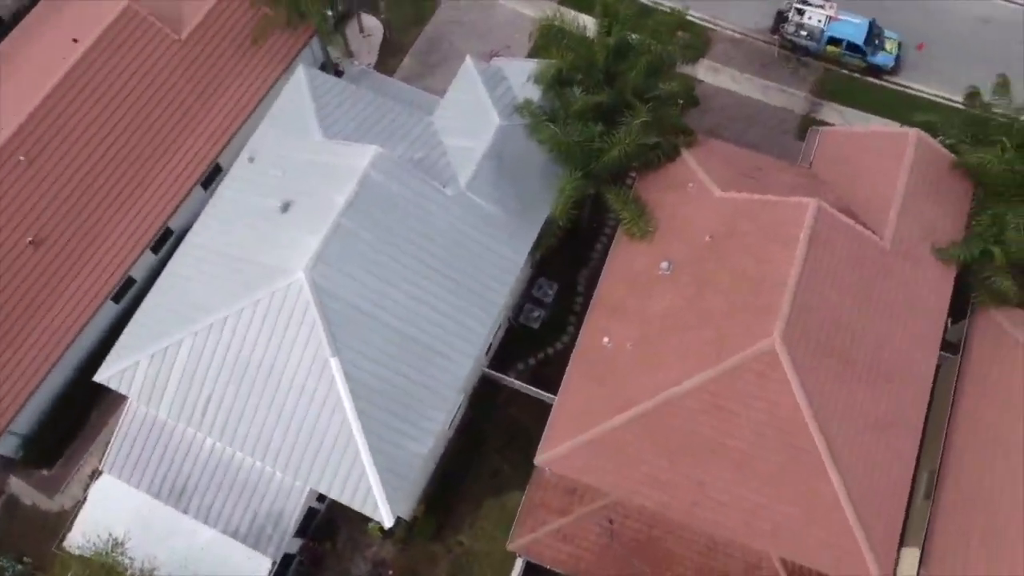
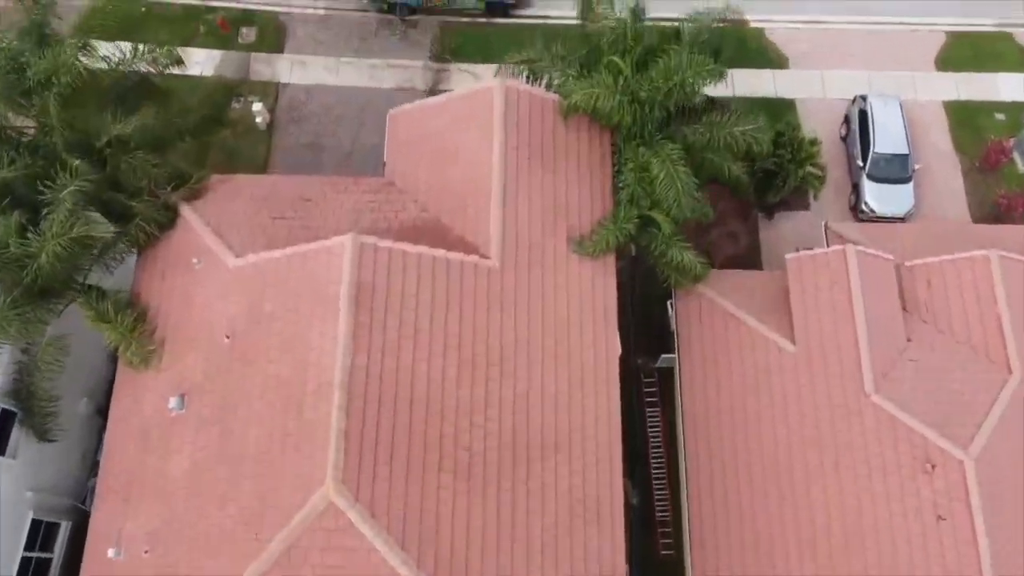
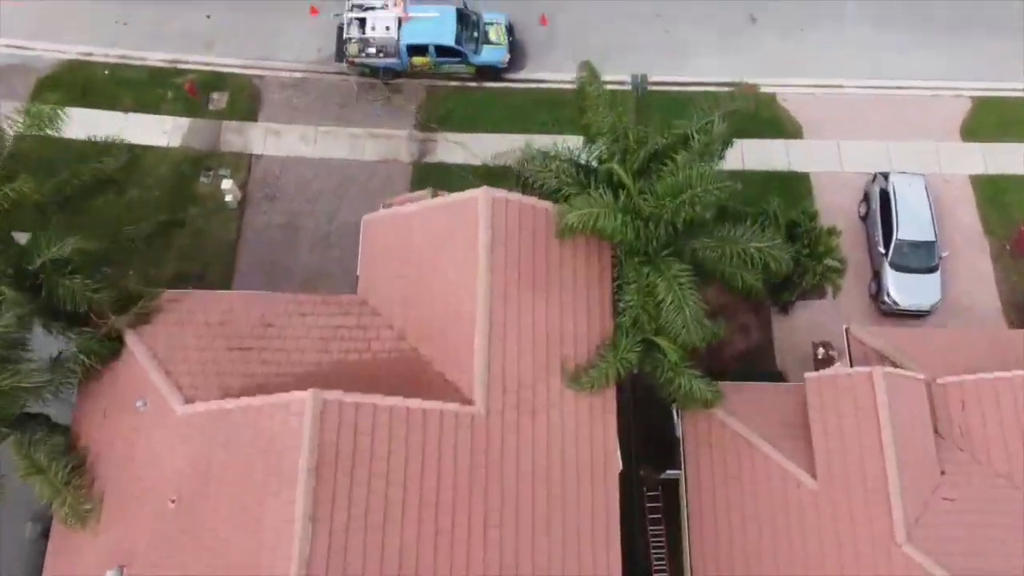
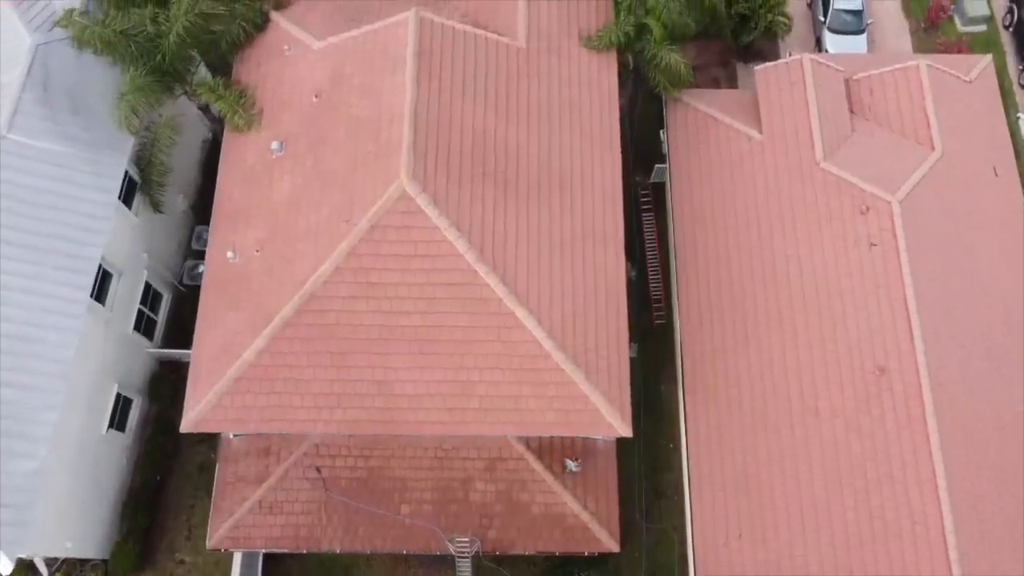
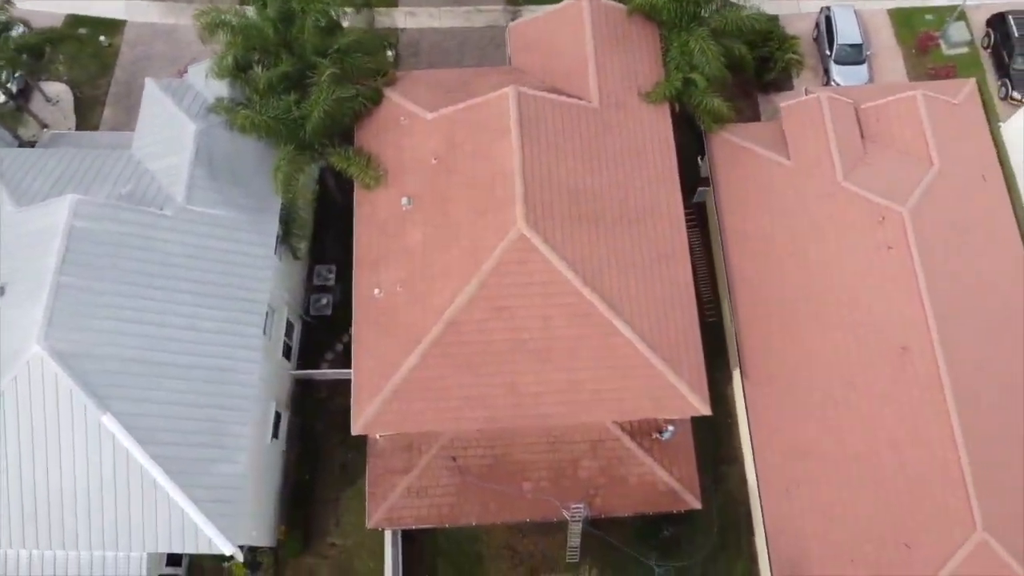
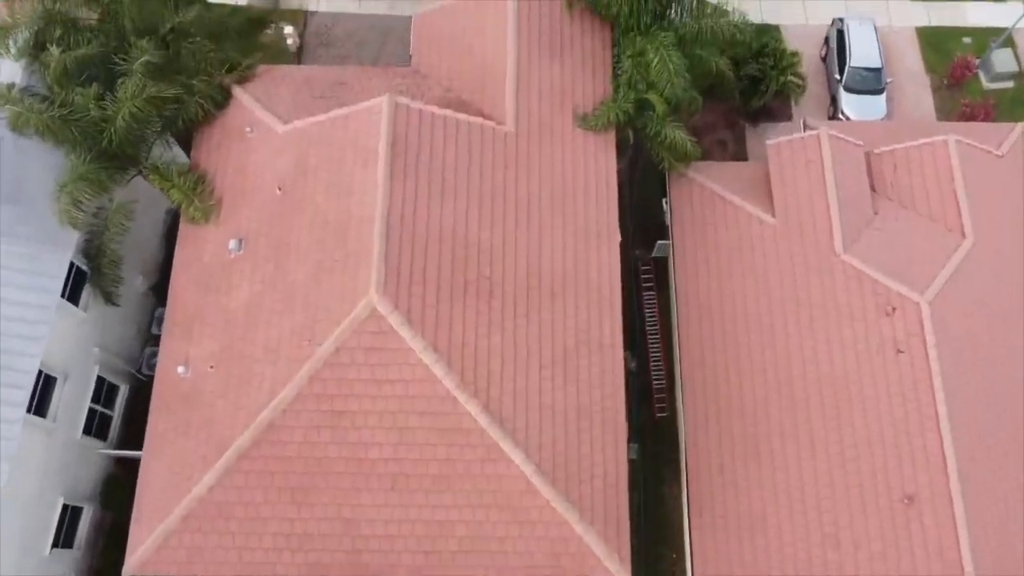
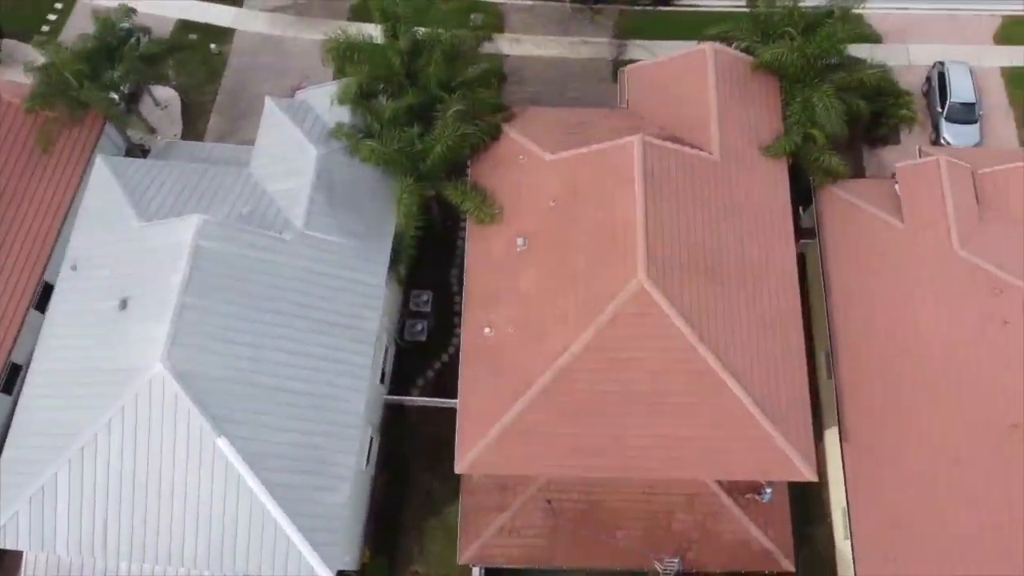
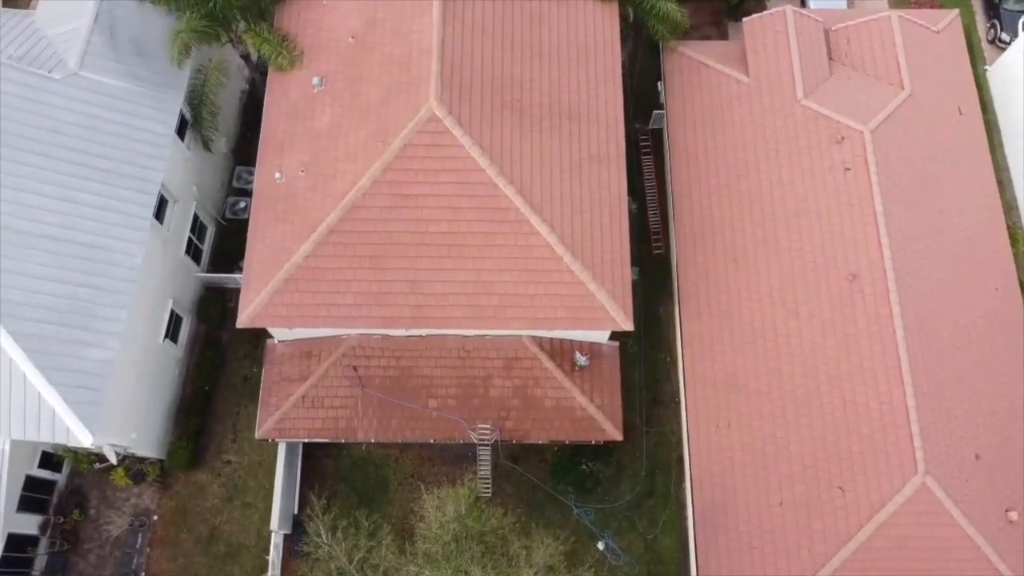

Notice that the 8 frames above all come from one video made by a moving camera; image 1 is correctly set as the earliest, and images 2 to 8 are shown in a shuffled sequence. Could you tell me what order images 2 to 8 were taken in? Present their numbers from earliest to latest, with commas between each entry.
7, 5, 8, 4, 6, 2, 3
